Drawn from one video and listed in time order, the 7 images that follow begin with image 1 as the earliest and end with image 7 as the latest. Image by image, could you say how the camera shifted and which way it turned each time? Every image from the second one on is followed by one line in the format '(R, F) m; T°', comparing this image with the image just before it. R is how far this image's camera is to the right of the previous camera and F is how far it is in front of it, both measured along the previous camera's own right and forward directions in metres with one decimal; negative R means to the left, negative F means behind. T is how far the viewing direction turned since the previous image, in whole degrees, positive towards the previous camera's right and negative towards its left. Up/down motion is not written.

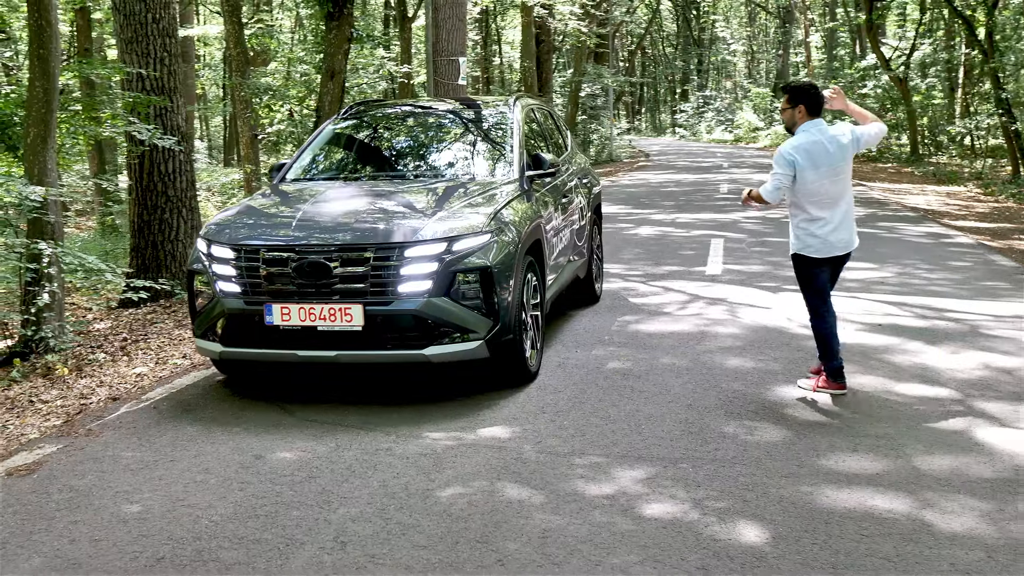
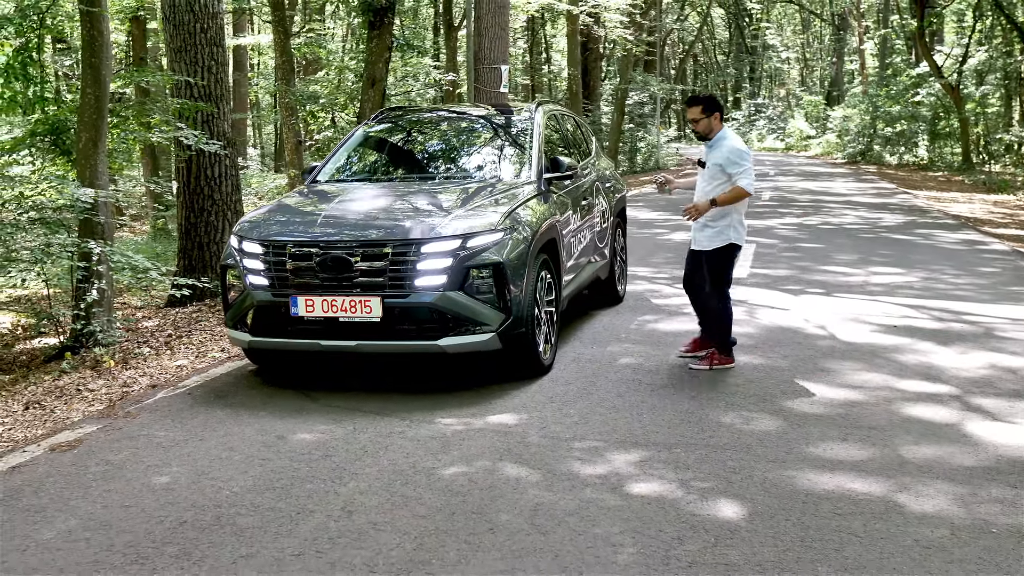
(+0.2, -0.3) m; -3°
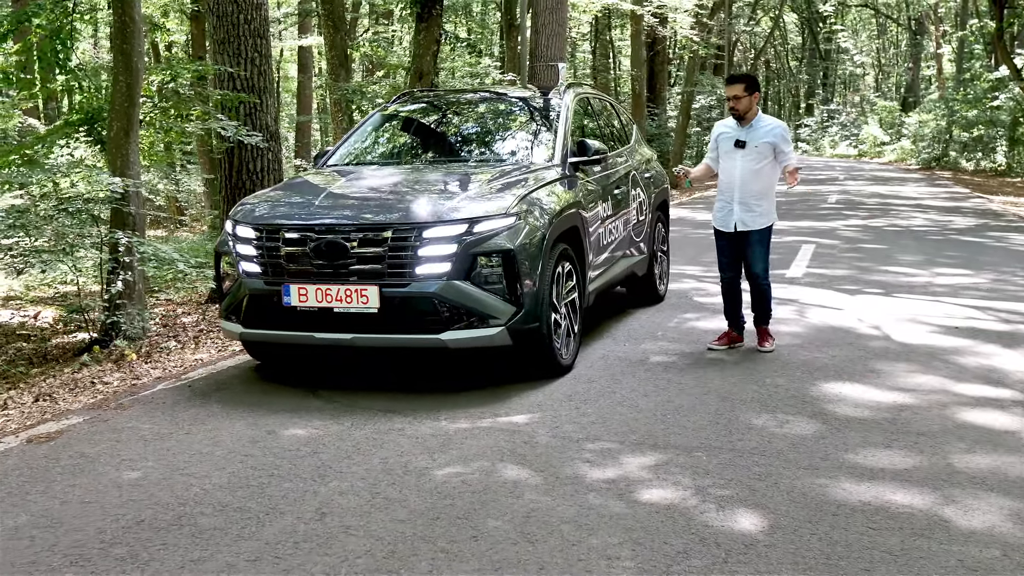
(+0.2, +0.4) m; -3°
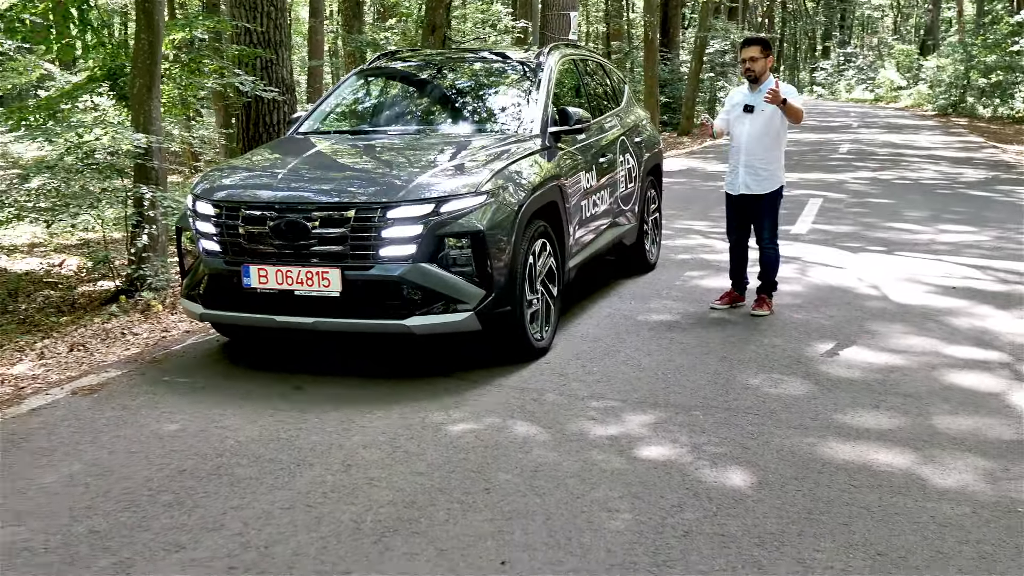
(0.0, -0.3) m; -1°
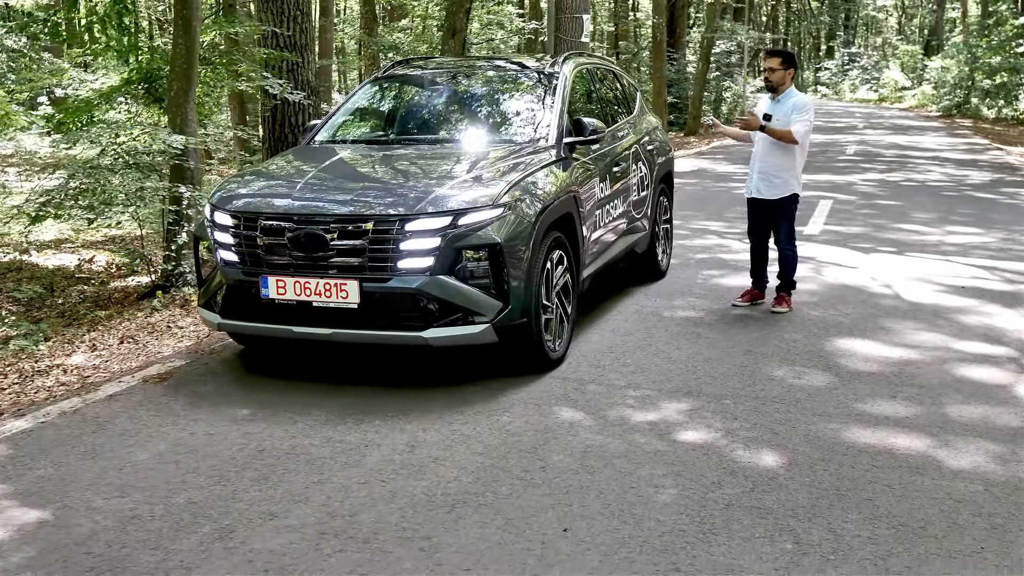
(-0.2, -0.3) m; 0°
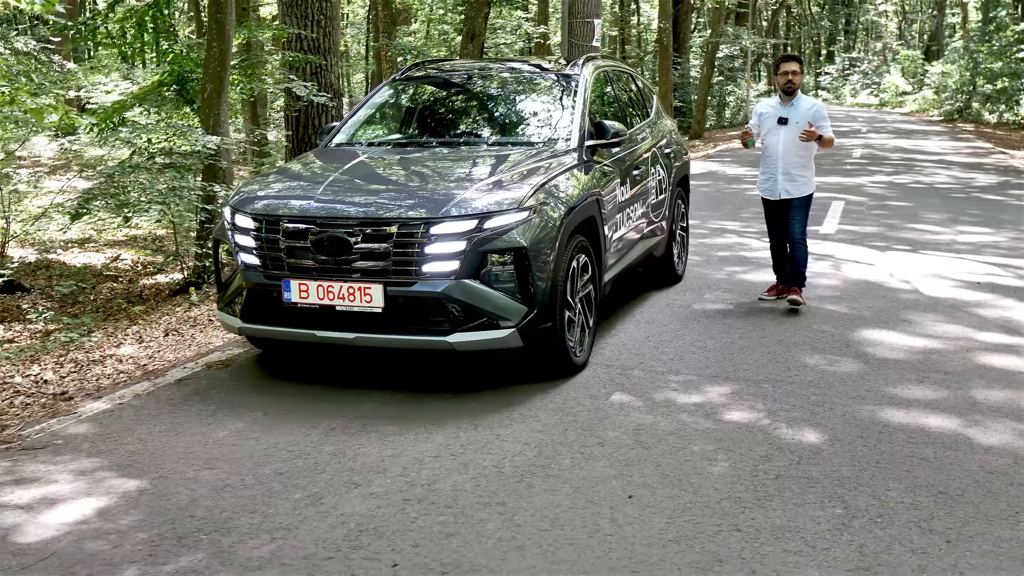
(-0.2, -0.3) m; 0°
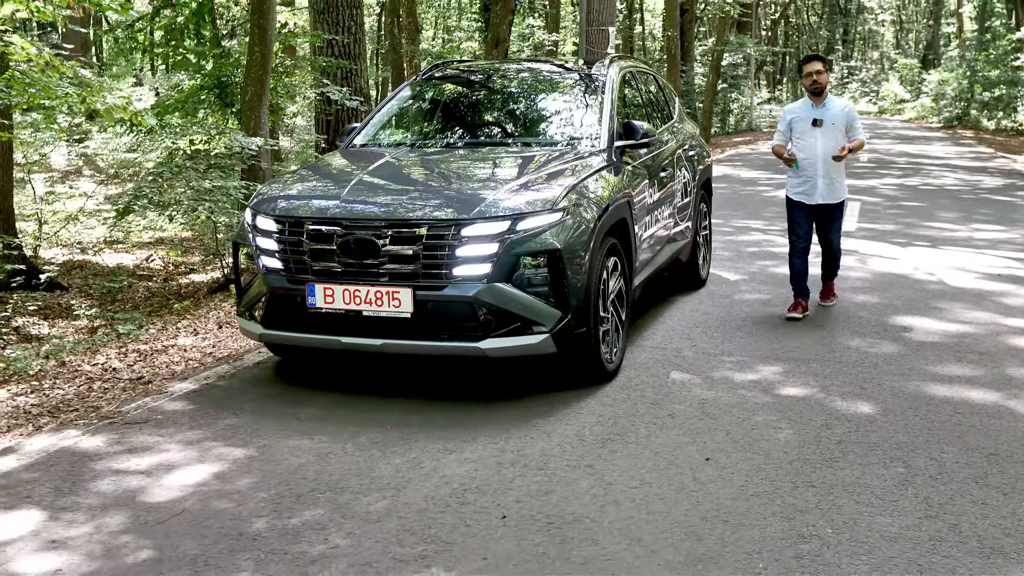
(-0.3, -0.3) m; 0°
